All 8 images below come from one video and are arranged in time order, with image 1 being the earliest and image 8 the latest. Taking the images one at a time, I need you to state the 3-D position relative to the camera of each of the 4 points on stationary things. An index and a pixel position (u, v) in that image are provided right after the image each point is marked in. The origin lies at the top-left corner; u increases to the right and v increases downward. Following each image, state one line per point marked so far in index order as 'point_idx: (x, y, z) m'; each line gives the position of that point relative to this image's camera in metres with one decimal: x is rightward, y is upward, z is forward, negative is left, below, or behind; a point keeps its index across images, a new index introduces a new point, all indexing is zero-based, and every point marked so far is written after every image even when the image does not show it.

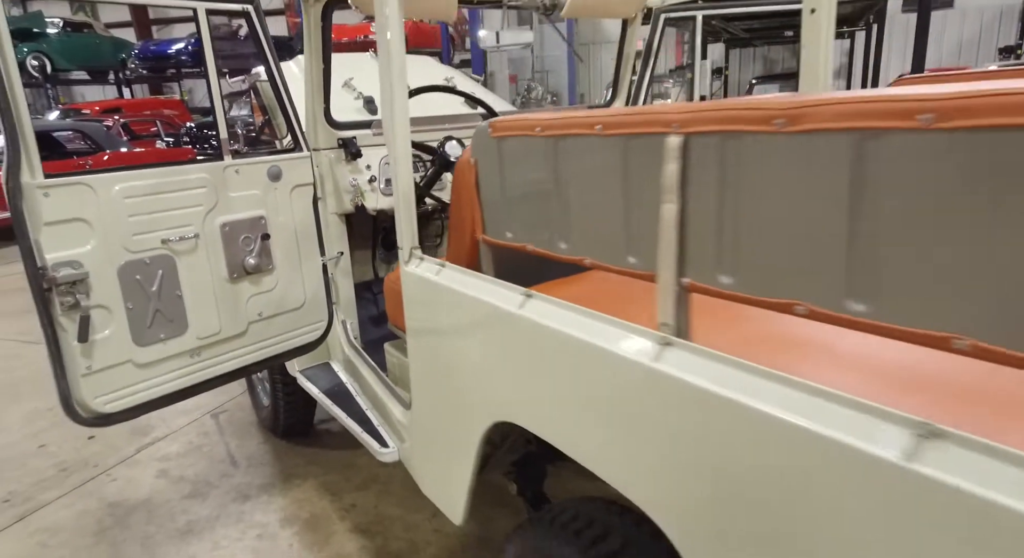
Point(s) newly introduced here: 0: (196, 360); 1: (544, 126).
0: (-0.9, -0.2, +2.0) m
1: (+0.1, +0.3, +1.2) m
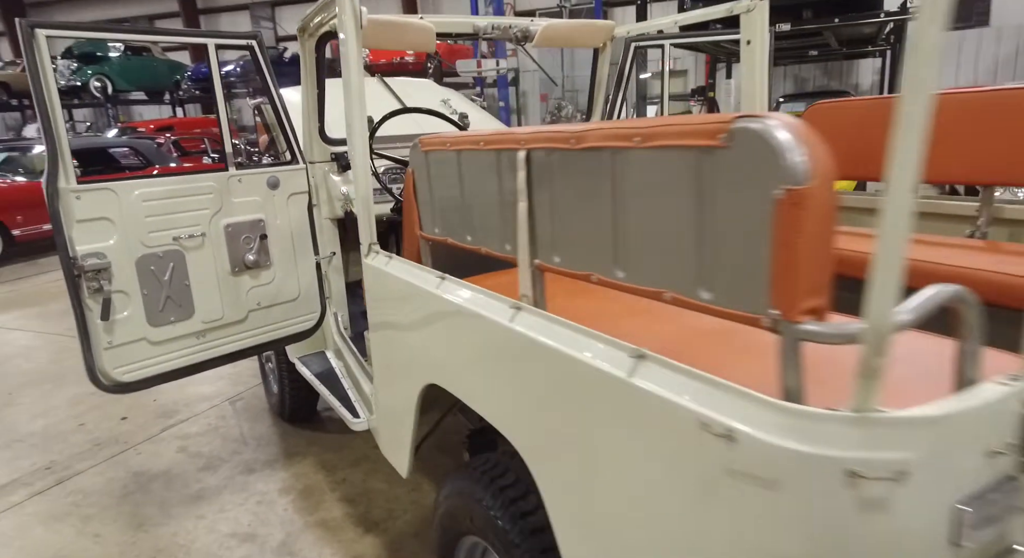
0: (-1.0, -0.2, +2.3) m
1: (-0.1, +0.3, +1.5) m
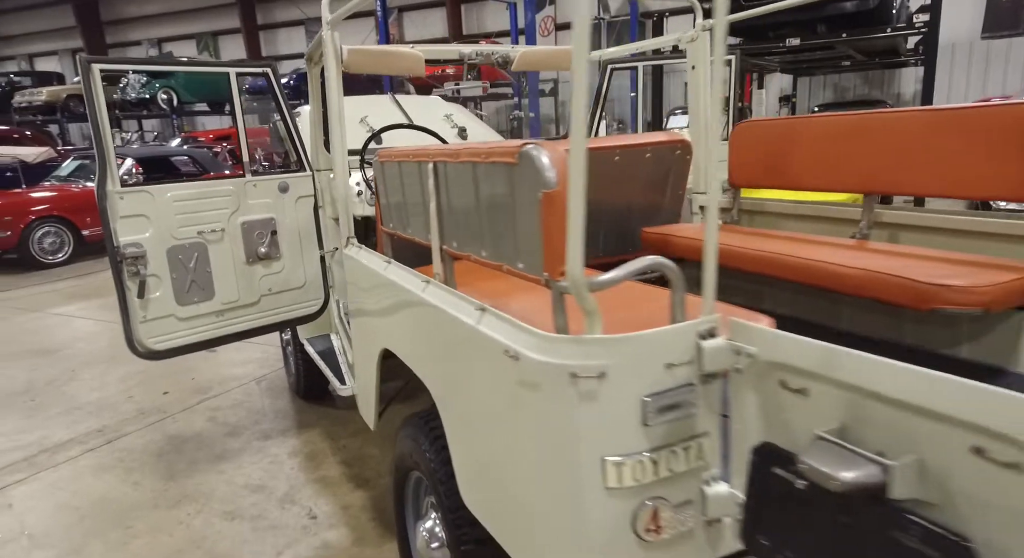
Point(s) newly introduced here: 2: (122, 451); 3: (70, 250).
0: (-1.2, -0.2, +2.8) m
1: (-0.3, +0.3, +1.9) m
2: (-1.9, -0.8, +3.4) m
3: (-5.4, +0.3, +8.4) m
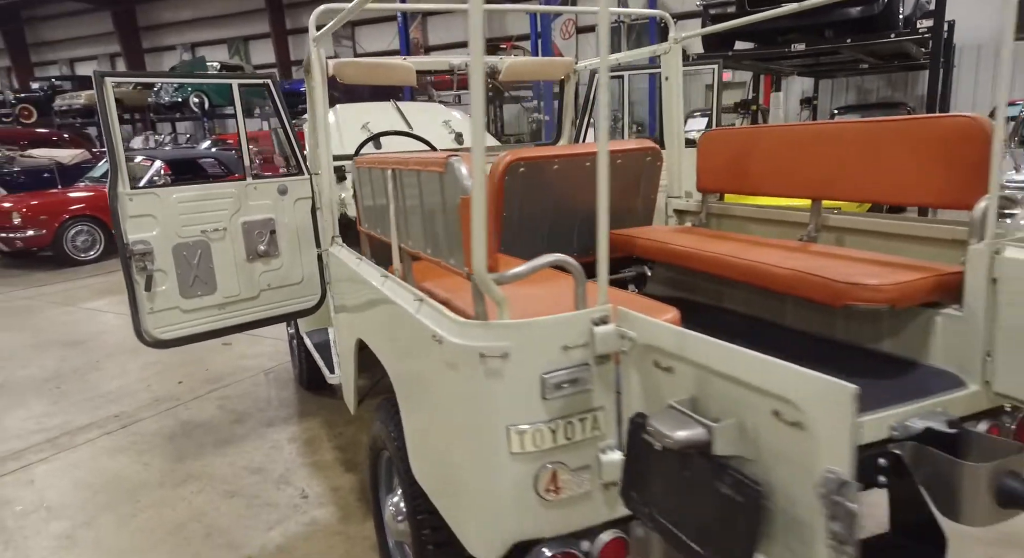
0: (-1.3, -0.1, +3.0) m
1: (-0.4, +0.4, +2.1) m
2: (-2.0, -0.8, +3.7) m
3: (-5.3, +0.4, +8.8) m
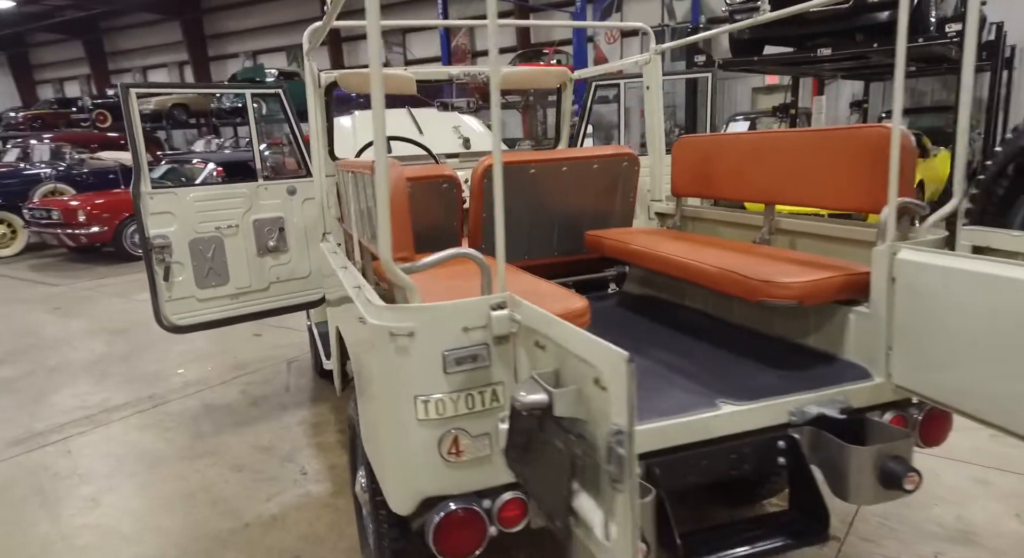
0: (-1.3, -0.1, +3.3) m
1: (-0.6, +0.4, +2.4) m
2: (-2.0, -0.8, +4.0) m
3: (-4.8, +0.5, +9.4) m
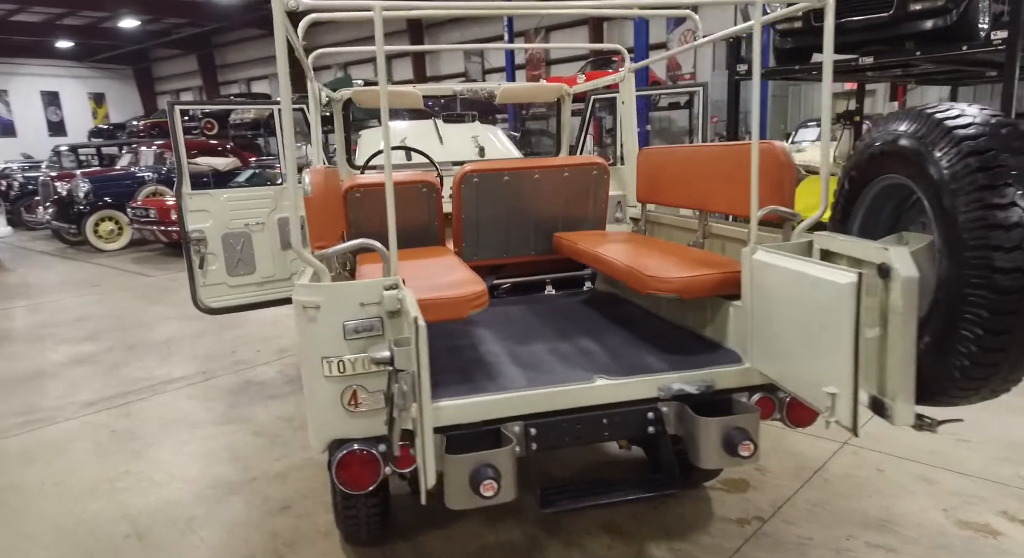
0: (-1.4, -0.1, +3.8) m
1: (-0.7, +0.4, +2.8) m
2: (-2.0, -0.7, +4.6) m
3: (-4.1, +0.5, +10.3) m
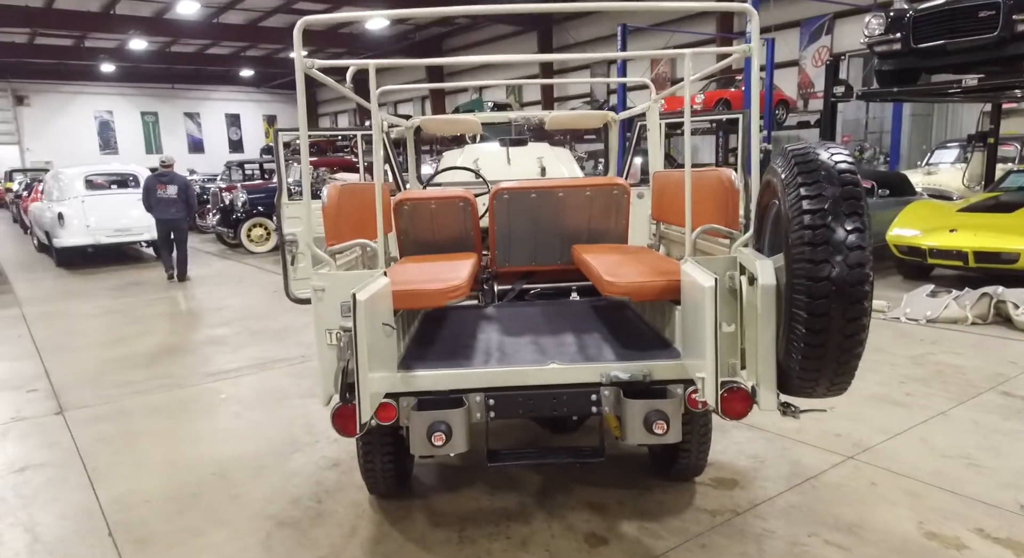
0: (-1.1, 0.0, +4.5) m
1: (-0.7, +0.4, +3.4) m
2: (-1.6, -0.7, +5.4) m
3: (-2.5, +0.5, +11.4) m
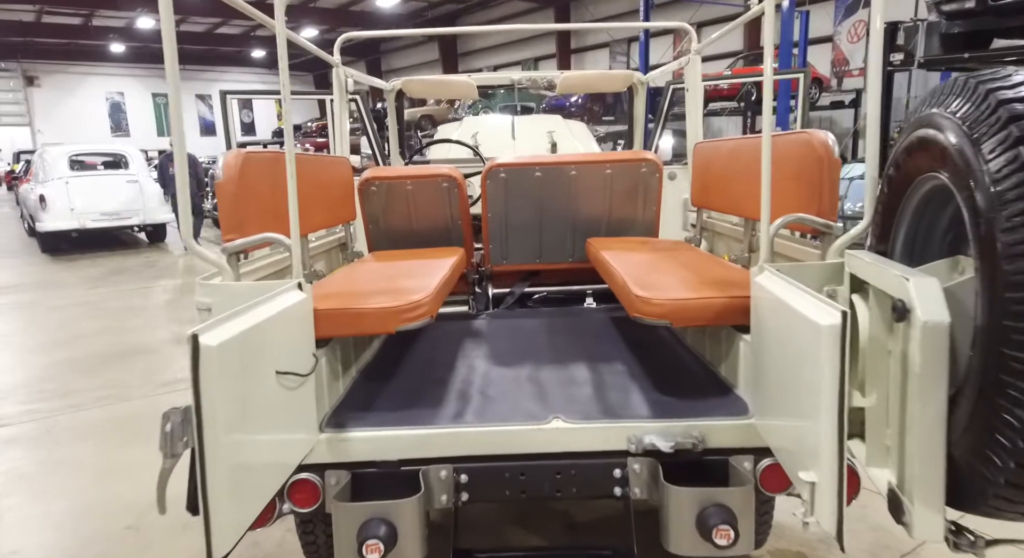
0: (-1.1, 0.0, +3.7) m
1: (-0.7, +0.4, +2.6) m
2: (-1.6, -0.7, +4.7) m
3: (-2.3, +0.6, +10.7) m
